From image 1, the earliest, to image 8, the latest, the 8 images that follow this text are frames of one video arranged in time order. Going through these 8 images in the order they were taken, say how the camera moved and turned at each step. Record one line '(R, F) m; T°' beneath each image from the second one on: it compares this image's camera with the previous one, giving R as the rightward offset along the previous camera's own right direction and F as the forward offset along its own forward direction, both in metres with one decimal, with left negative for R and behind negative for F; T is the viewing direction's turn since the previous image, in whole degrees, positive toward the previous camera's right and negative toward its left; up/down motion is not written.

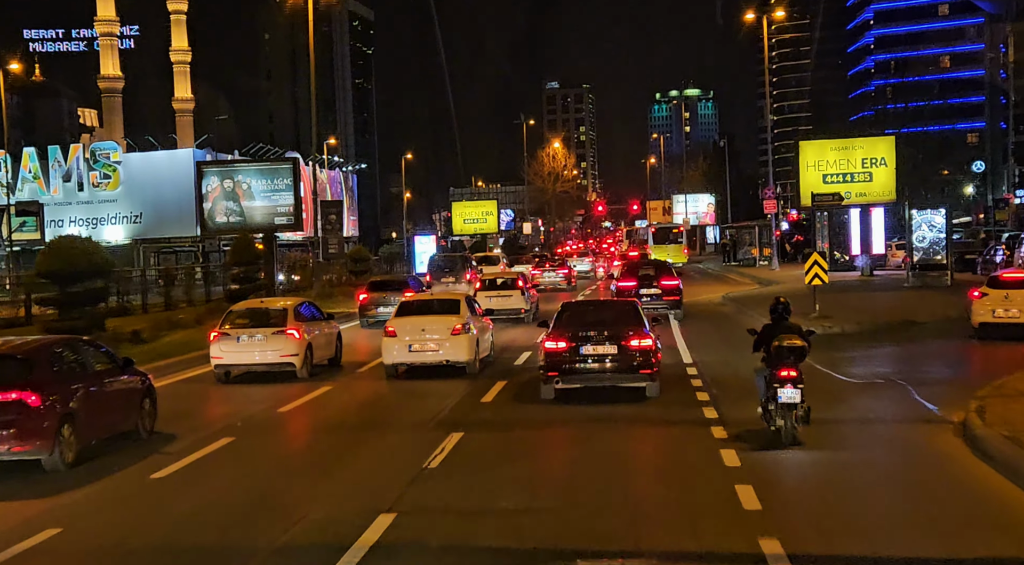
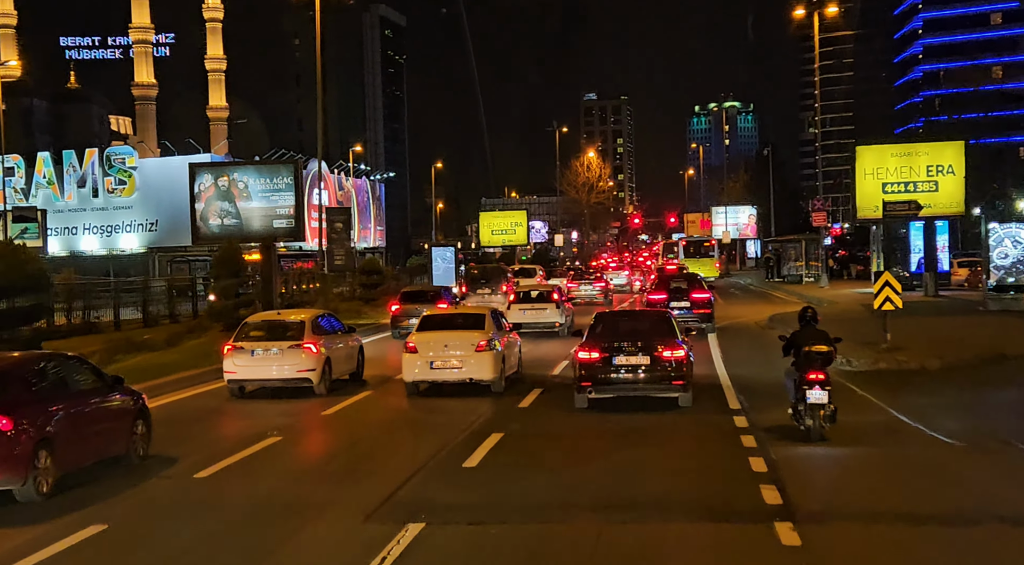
(+0.1, +1.1) m; -2°
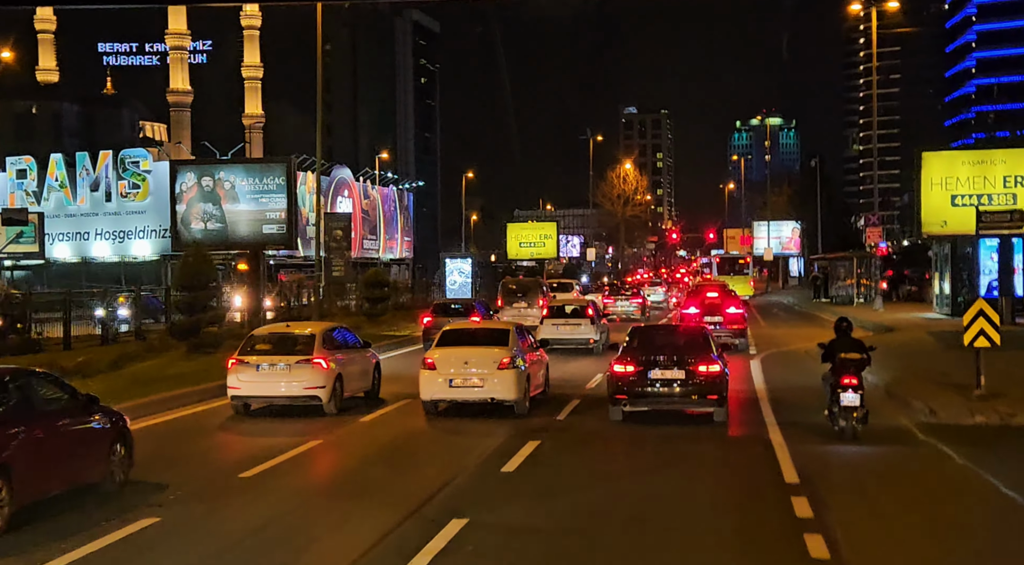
(+0.2, +1.2) m; -2°
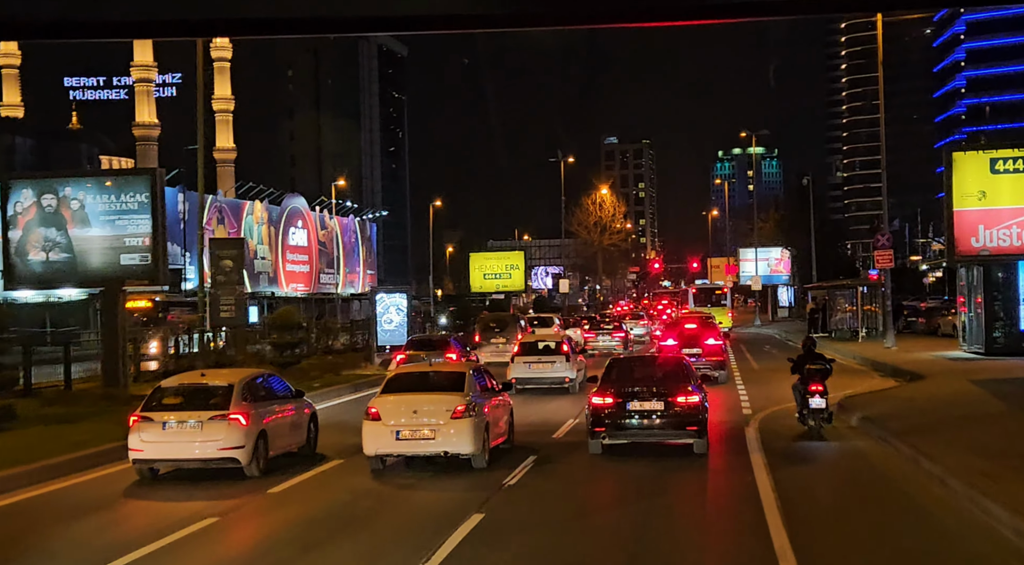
(+0.4, +2.0) m; +1°
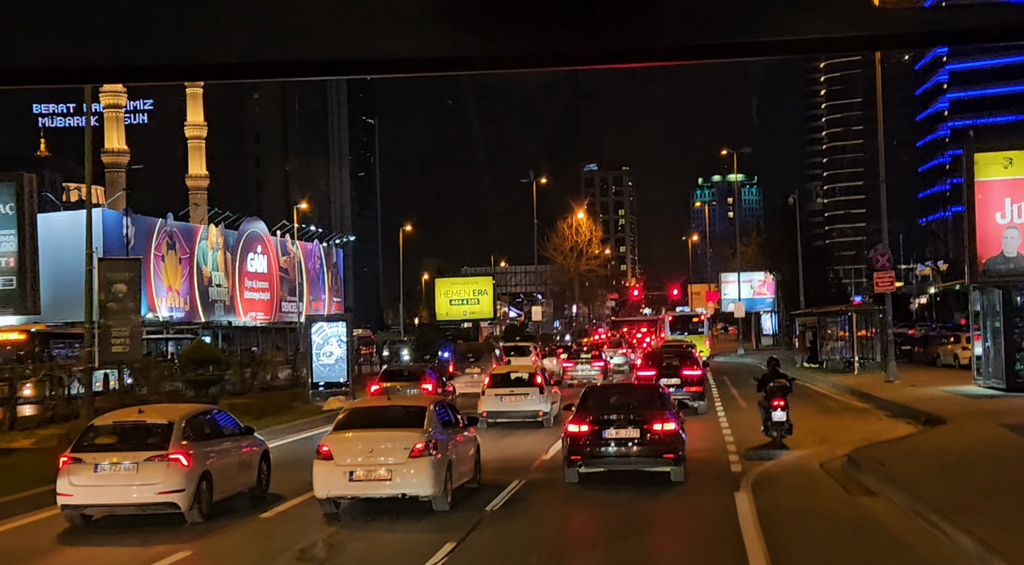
(+0.2, +1.2) m; +1°
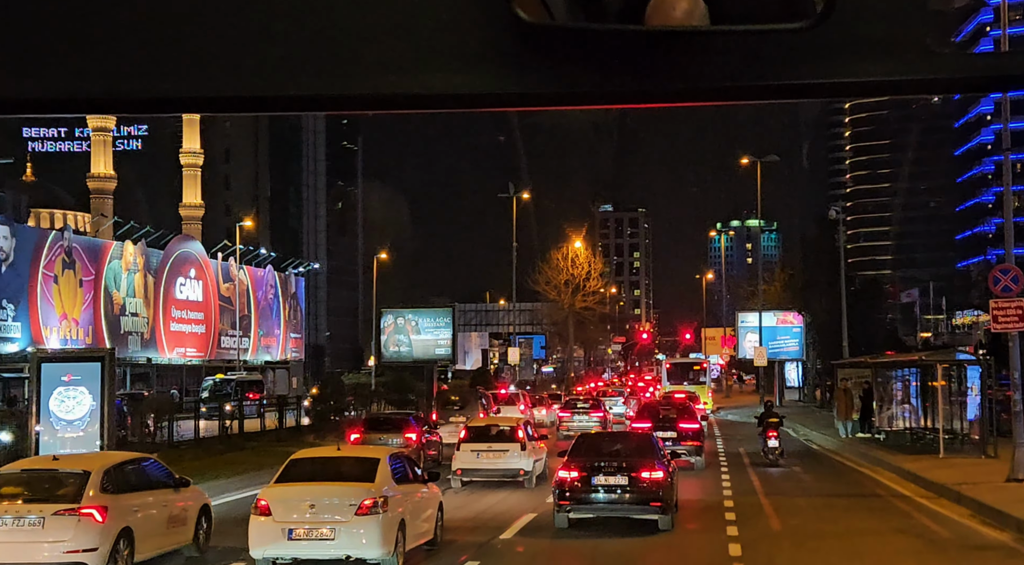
(+0.5, +2.3) m; -1°
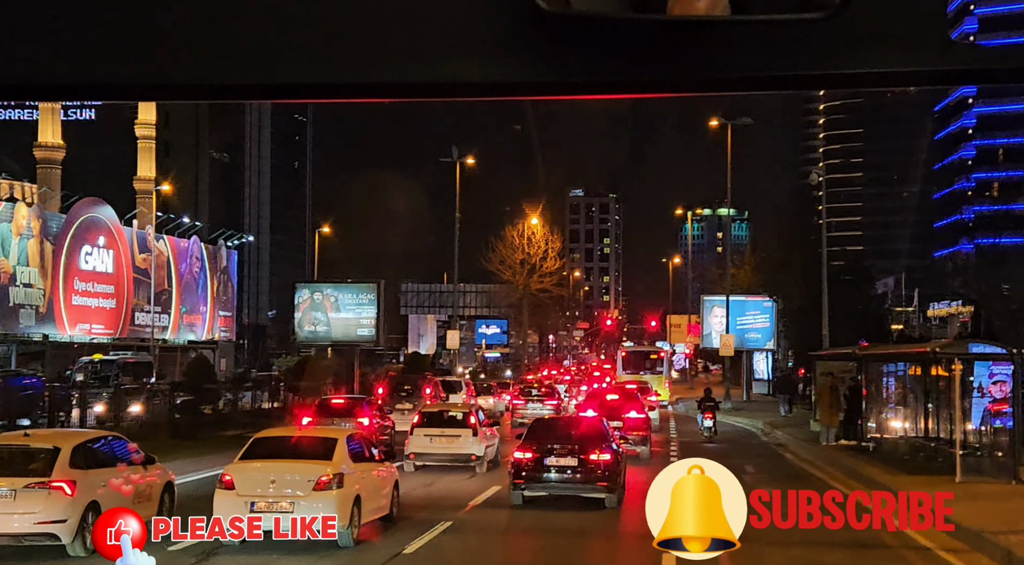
(+0.2, -0.6) m; +1°
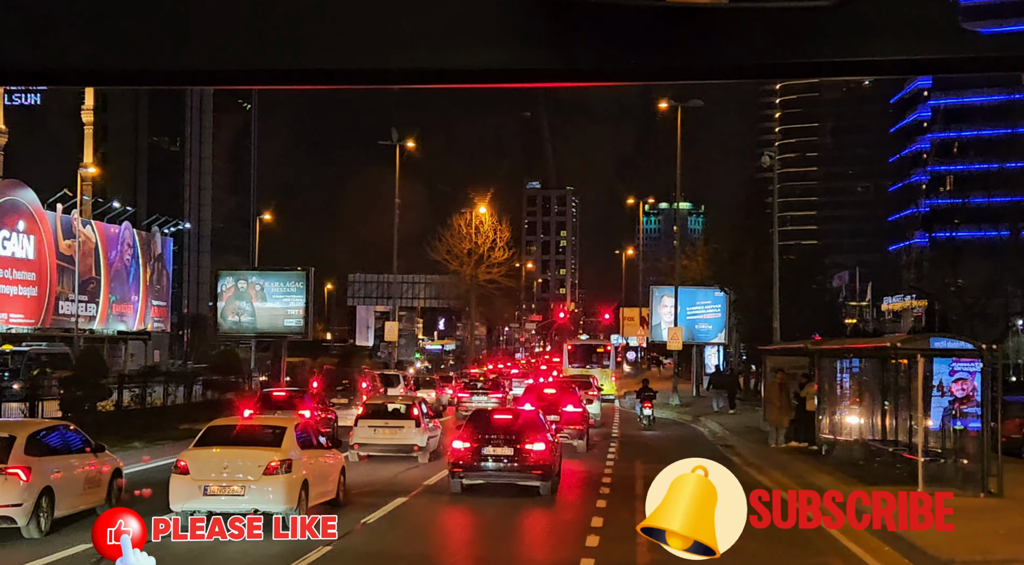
(+0.2, -0.5) m; +2°
